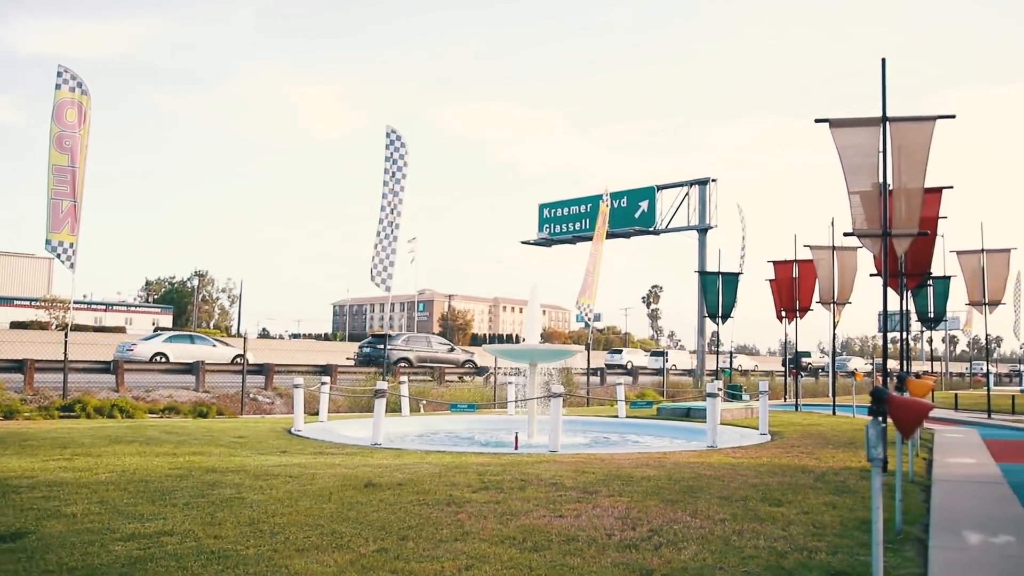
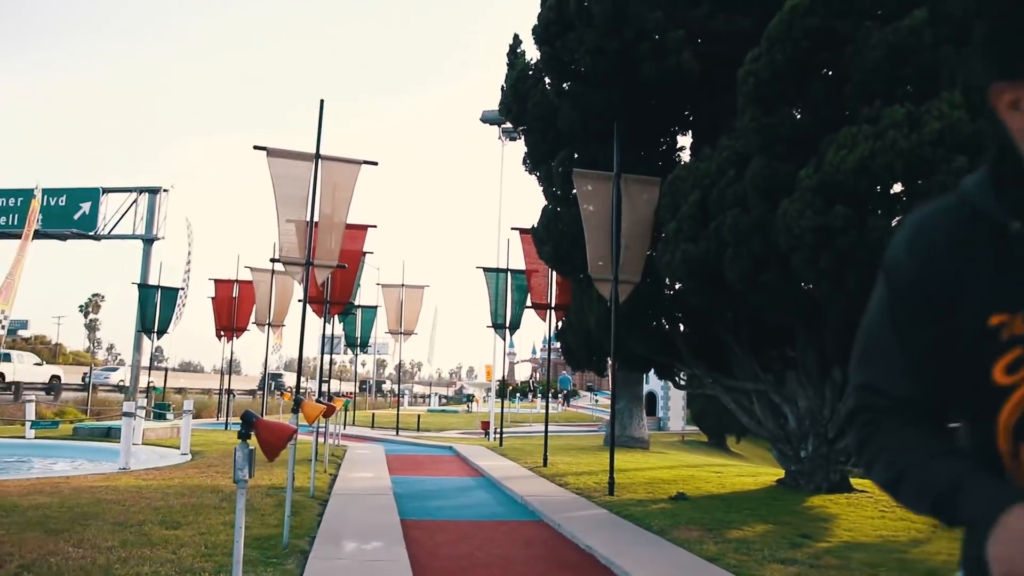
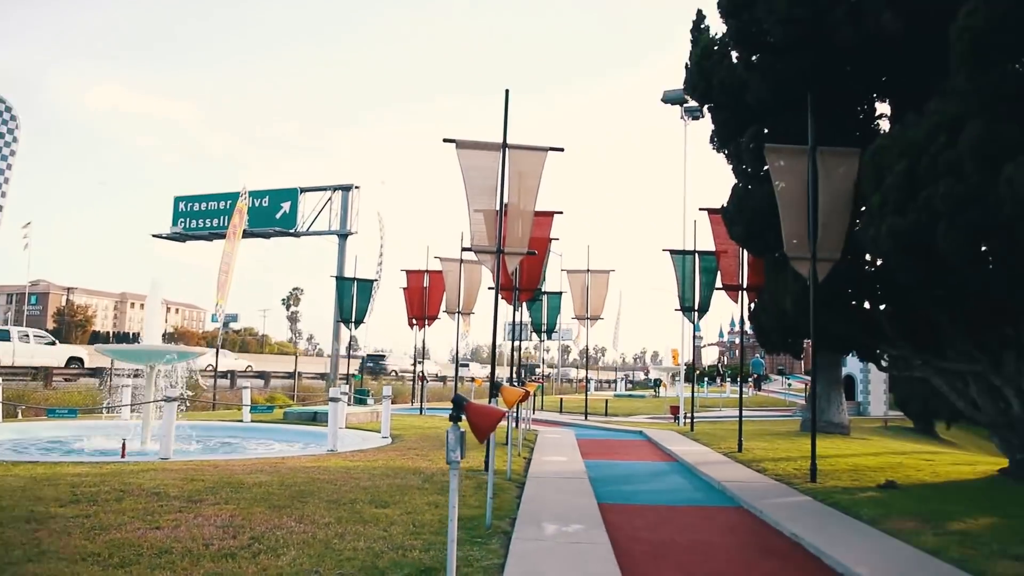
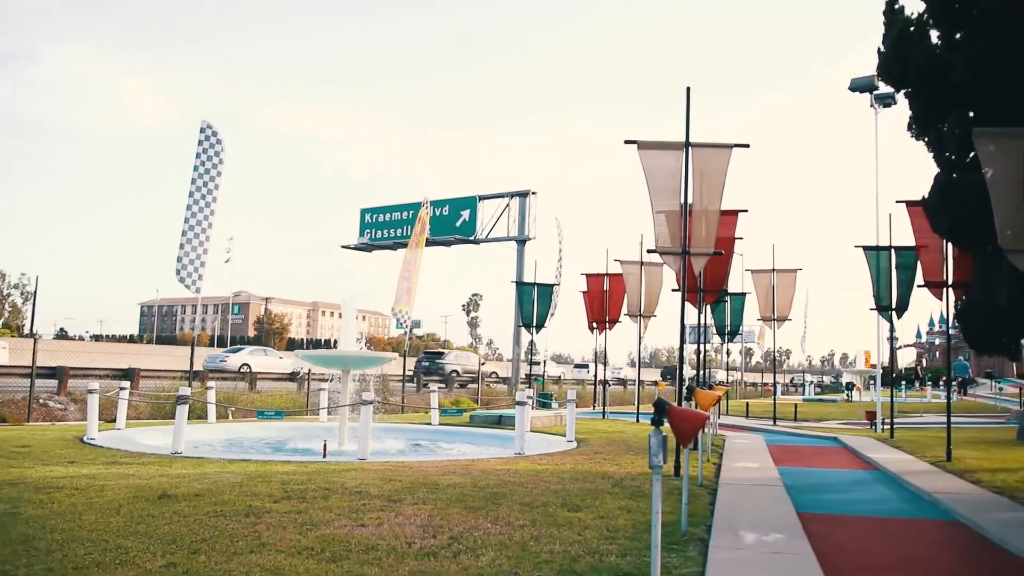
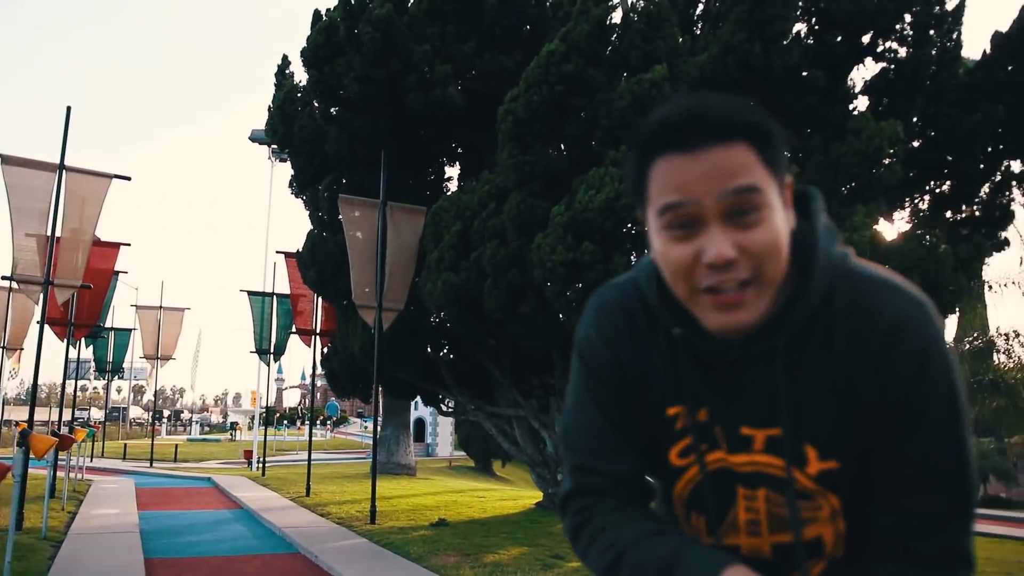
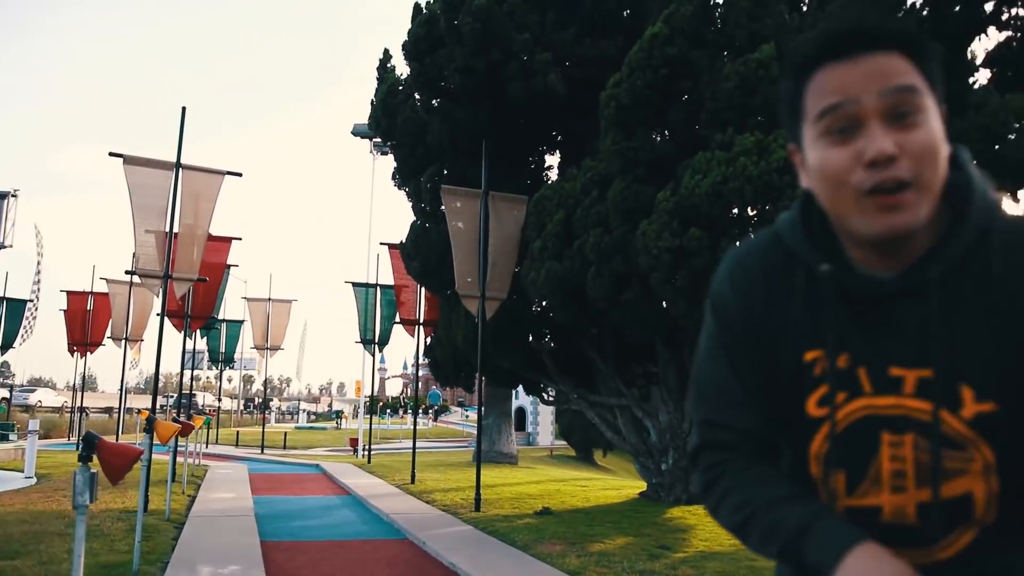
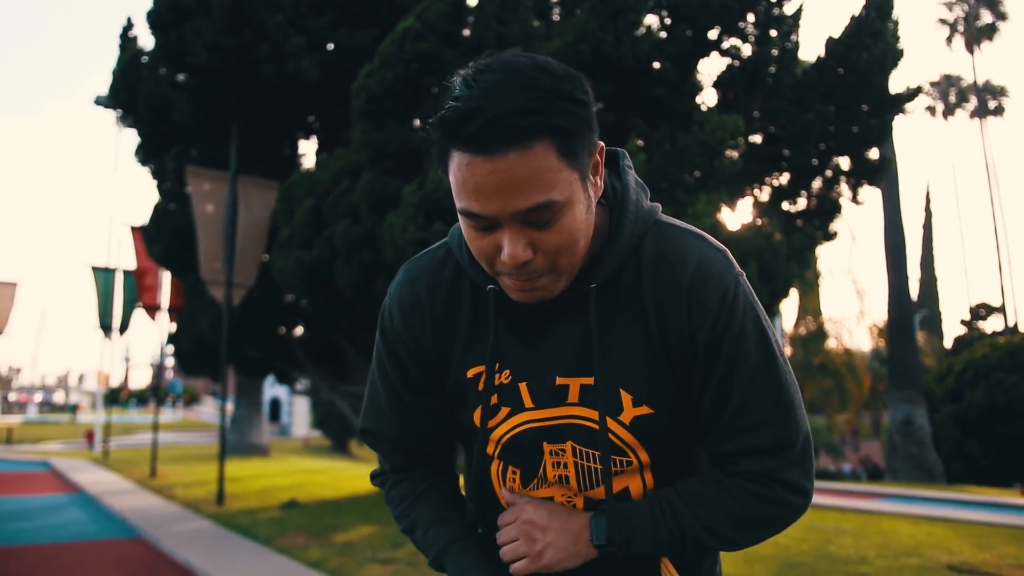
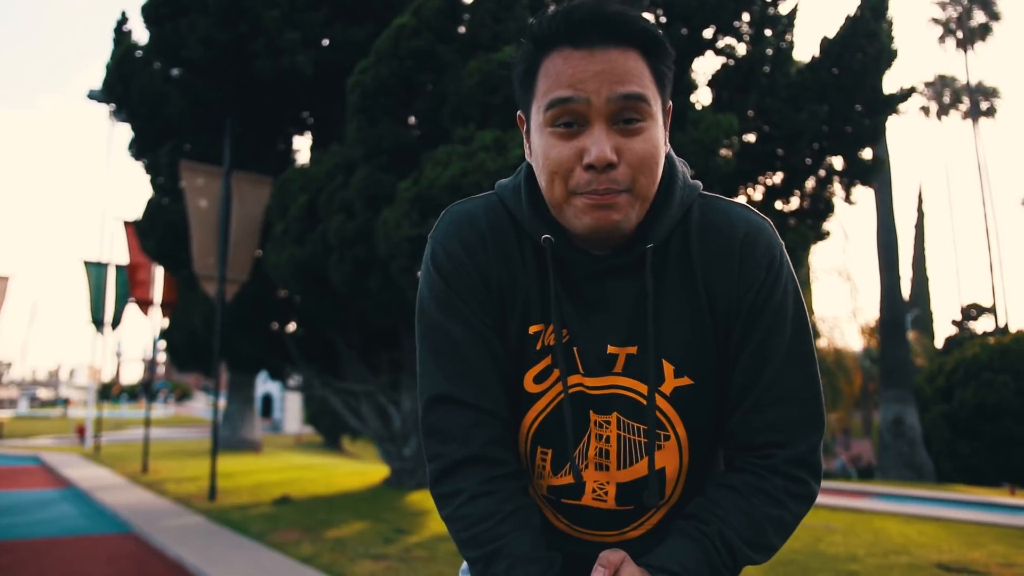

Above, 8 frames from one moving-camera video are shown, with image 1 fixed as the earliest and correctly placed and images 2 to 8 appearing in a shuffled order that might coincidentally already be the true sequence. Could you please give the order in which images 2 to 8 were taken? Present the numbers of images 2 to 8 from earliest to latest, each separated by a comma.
4, 3, 2, 6, 5, 7, 8
